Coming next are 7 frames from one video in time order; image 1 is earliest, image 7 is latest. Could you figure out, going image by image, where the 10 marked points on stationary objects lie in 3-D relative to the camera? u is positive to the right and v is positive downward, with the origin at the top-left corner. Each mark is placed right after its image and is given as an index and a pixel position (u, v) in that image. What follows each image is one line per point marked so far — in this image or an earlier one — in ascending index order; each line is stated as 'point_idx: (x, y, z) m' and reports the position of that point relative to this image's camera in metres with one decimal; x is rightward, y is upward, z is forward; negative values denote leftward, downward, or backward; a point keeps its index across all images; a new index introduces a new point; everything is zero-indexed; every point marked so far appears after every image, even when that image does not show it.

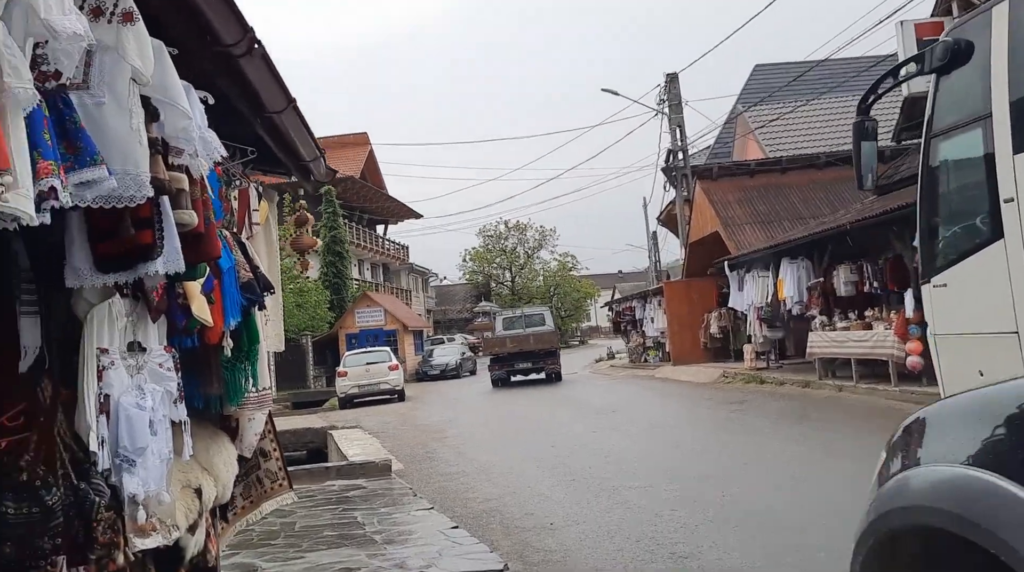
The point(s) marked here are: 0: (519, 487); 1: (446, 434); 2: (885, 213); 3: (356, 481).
0: (+0.1, -2.1, +9.4) m
1: (-1.2, -2.5, +14.9) m
2: (+5.6, +1.1, +13.3) m
3: (-1.8, -2.3, +10.3) m
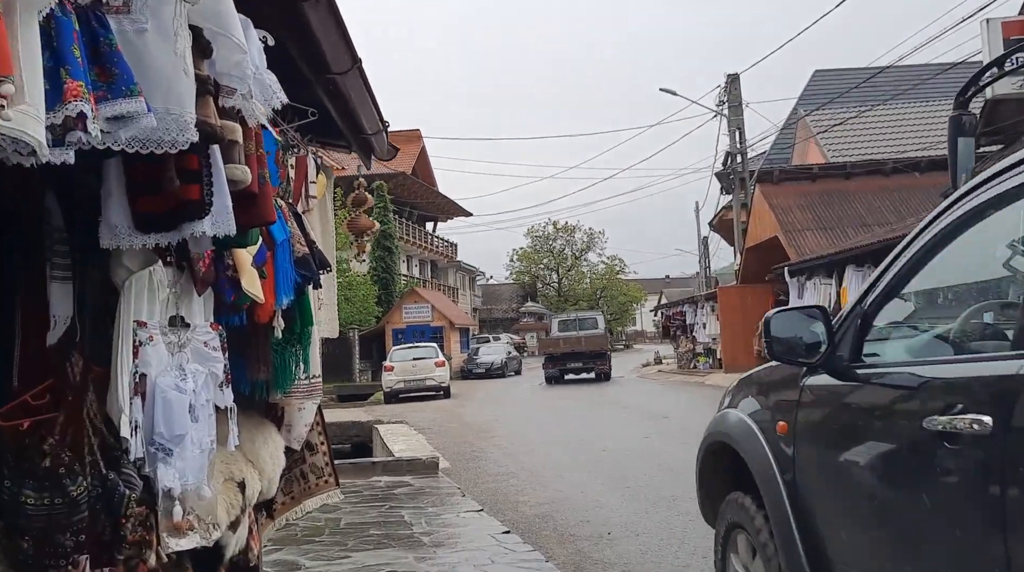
0: (+0.6, -2.1, +9.0) m
1: (-0.4, -2.5, +14.6) m
2: (+6.4, +1.0, +12.5) m
3: (-1.3, -2.2, +9.9) m
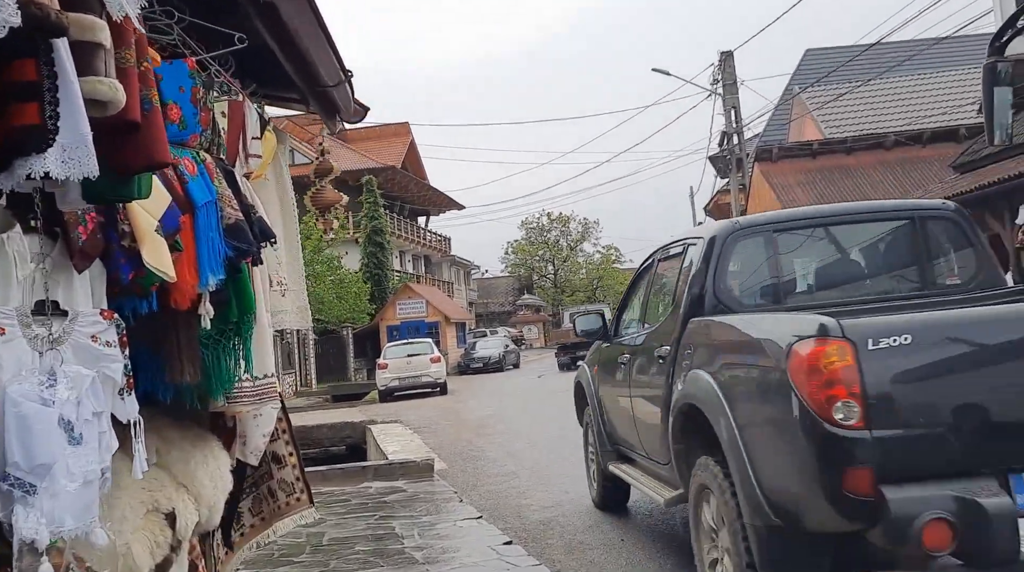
0: (+0.6, -1.9, +8.3) m
1: (-0.4, -2.3, +13.9) m
2: (+6.3, +1.4, +11.8) m
3: (-1.2, -2.1, +9.2) m
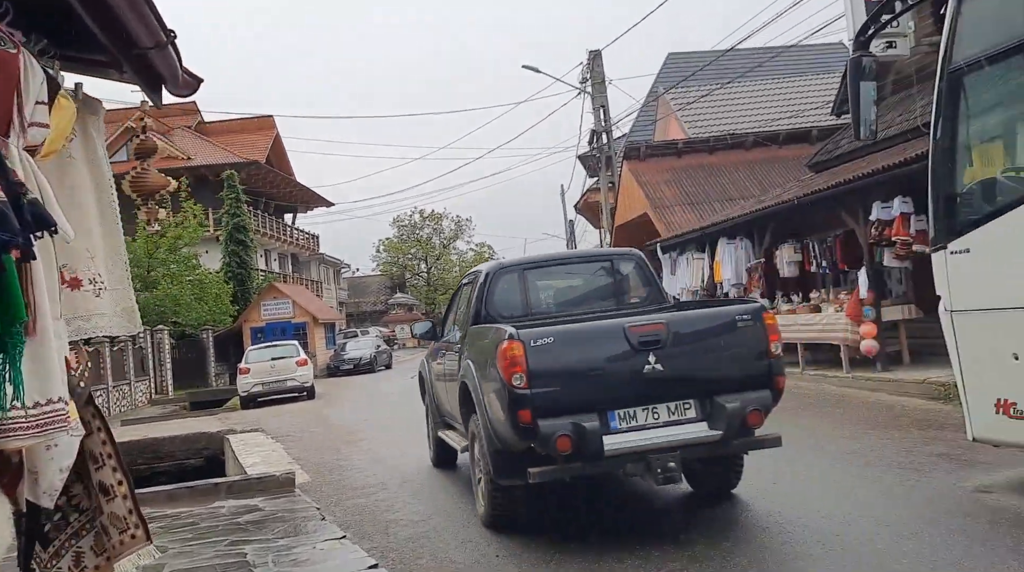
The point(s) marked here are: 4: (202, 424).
0: (-0.6, -1.9, +7.8) m
1: (-2.4, -2.3, +13.3) m
2: (+4.5, +1.4, +12.2) m
3: (-2.5, -2.1, +8.5) m
4: (-6.5, -2.9, +18.4) m
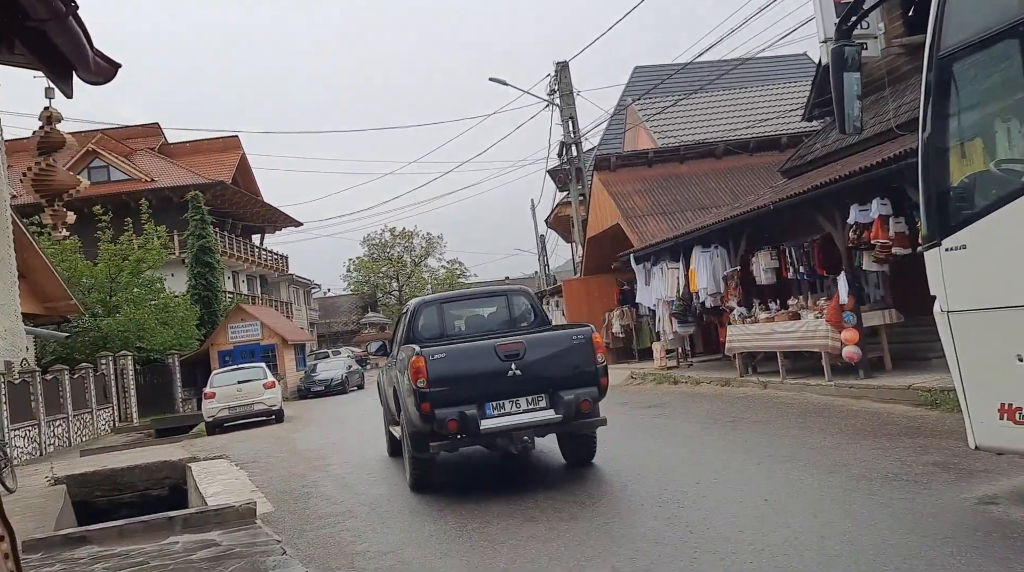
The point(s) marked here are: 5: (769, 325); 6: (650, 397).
0: (-0.8, -2.0, +7.3) m
1: (-2.7, -2.5, +12.7) m
2: (+4.1, +1.3, +11.9) m
3: (-2.8, -2.3, +8.0) m
4: (-7.0, -3.4, +17.7) m
5: (+4.0, -0.6, +13.7) m
6: (+2.4, -2.0, +15.6) m
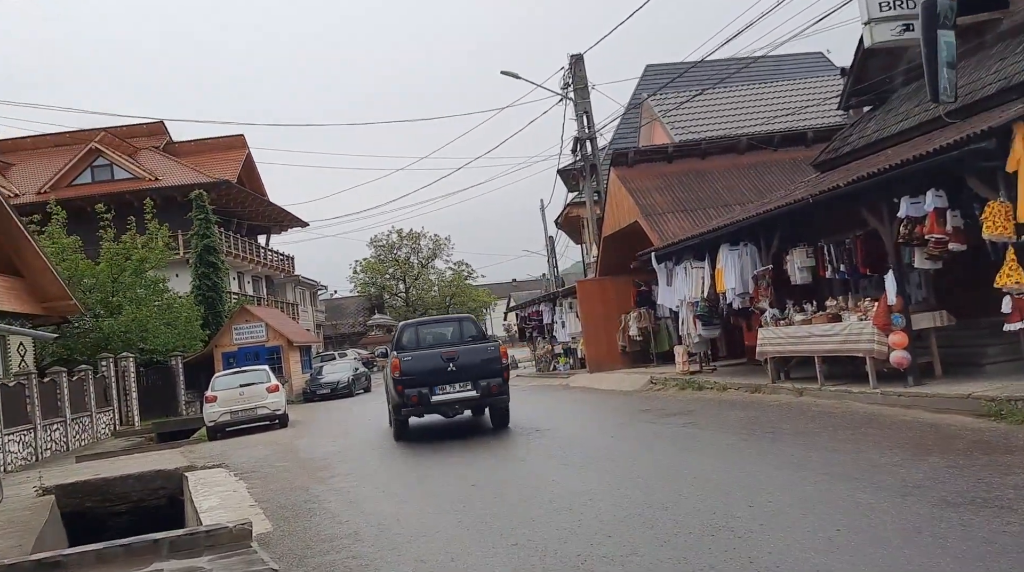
0: (-0.6, -2.0, +6.5) m
1: (-2.5, -2.5, +11.8) m
2: (+4.4, +1.4, +11.0) m
3: (-2.5, -2.2, +7.1) m
4: (-6.7, -3.3, +16.9) m
5: (+4.3, -0.6, +12.8) m
6: (+2.7, -2.0, +14.7) m
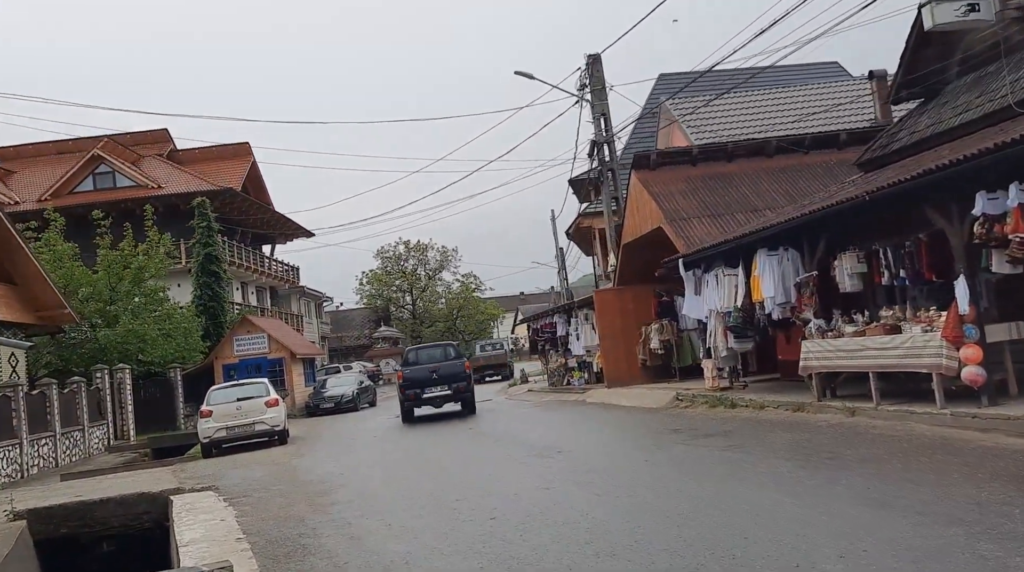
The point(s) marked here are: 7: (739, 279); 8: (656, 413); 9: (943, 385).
0: (-0.3, -2.0, +5.2) m
1: (-2.2, -2.6, +10.6) m
2: (+4.6, +1.3, +9.8) m
3: (-2.3, -2.2, +5.9) m
4: (-6.4, -3.4, +15.6) m
5: (+4.5, -0.7, +11.5) m
6: (+3.0, -2.1, +13.4) m
7: (+3.8, +0.1, +14.8) m
8: (+2.7, -2.3, +16.2) m
9: (+5.0, -1.1, +10.2) m
